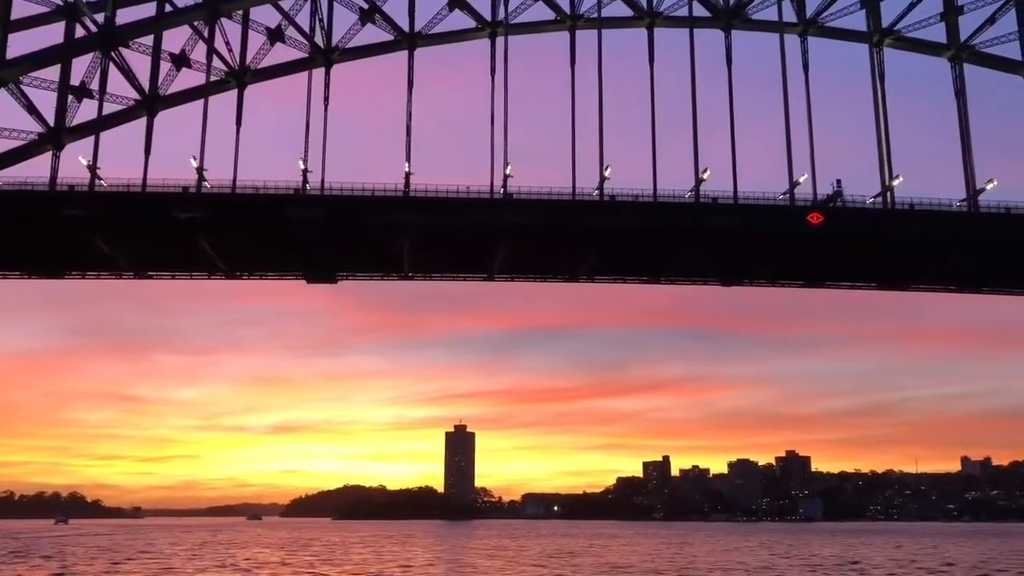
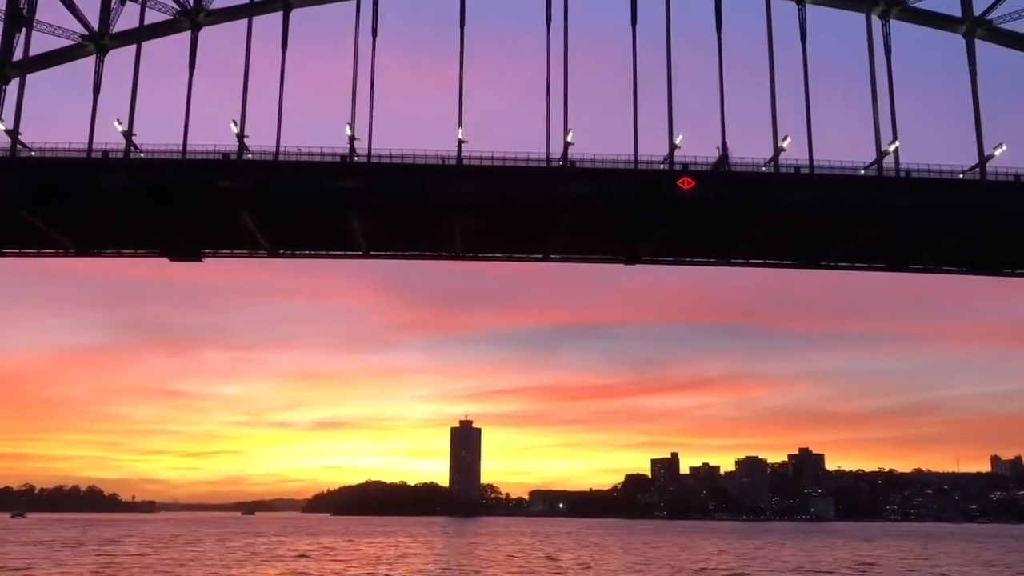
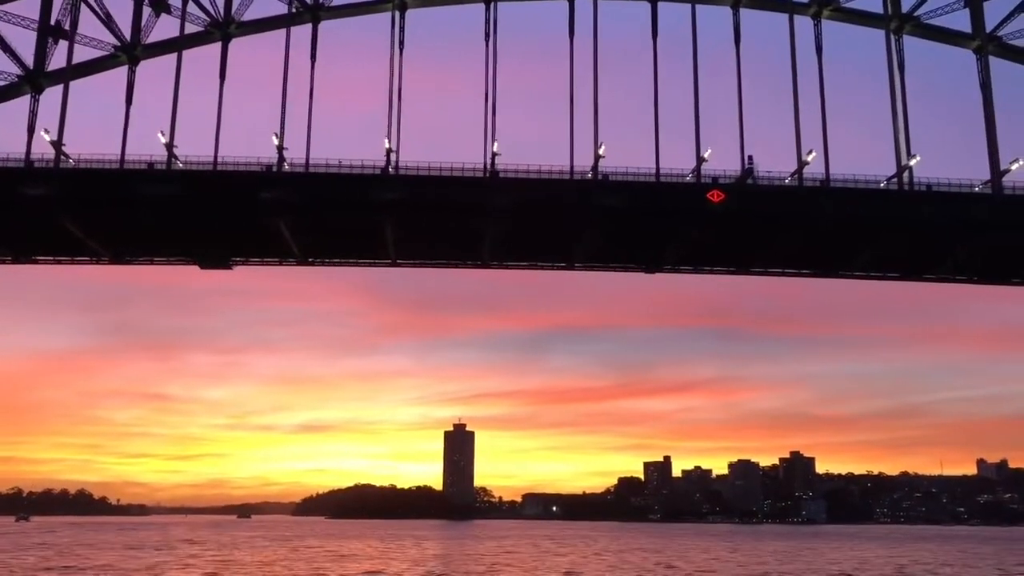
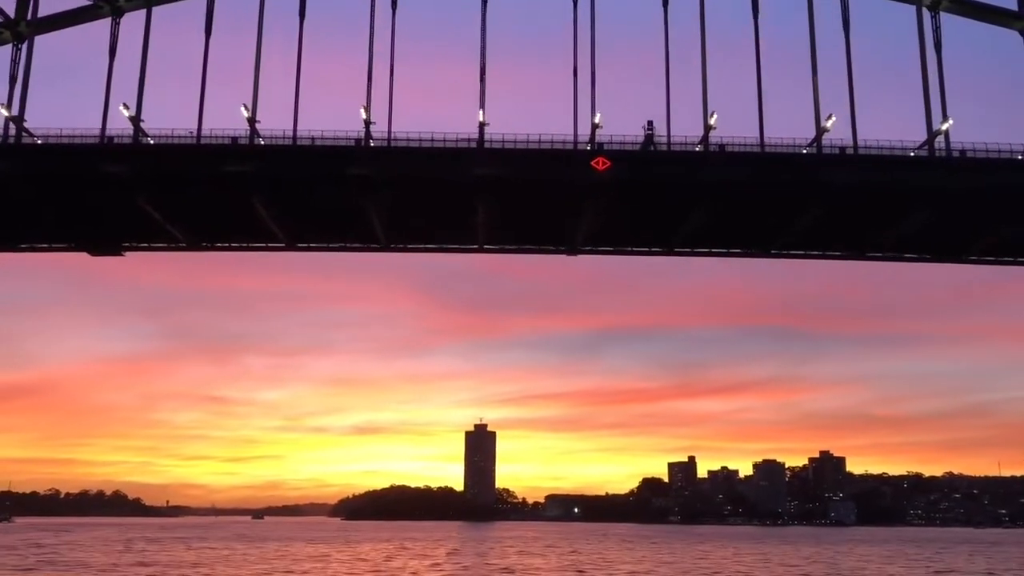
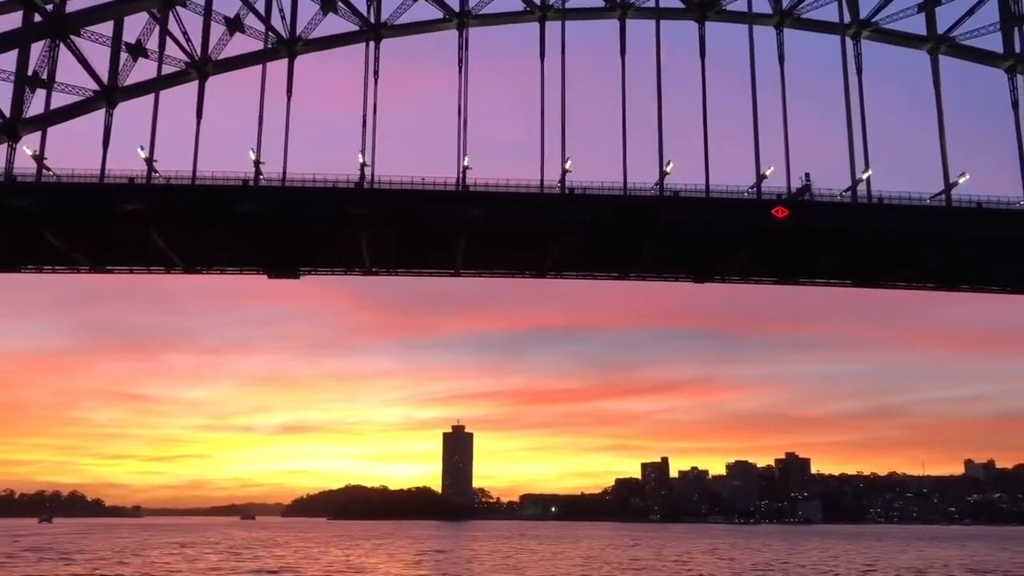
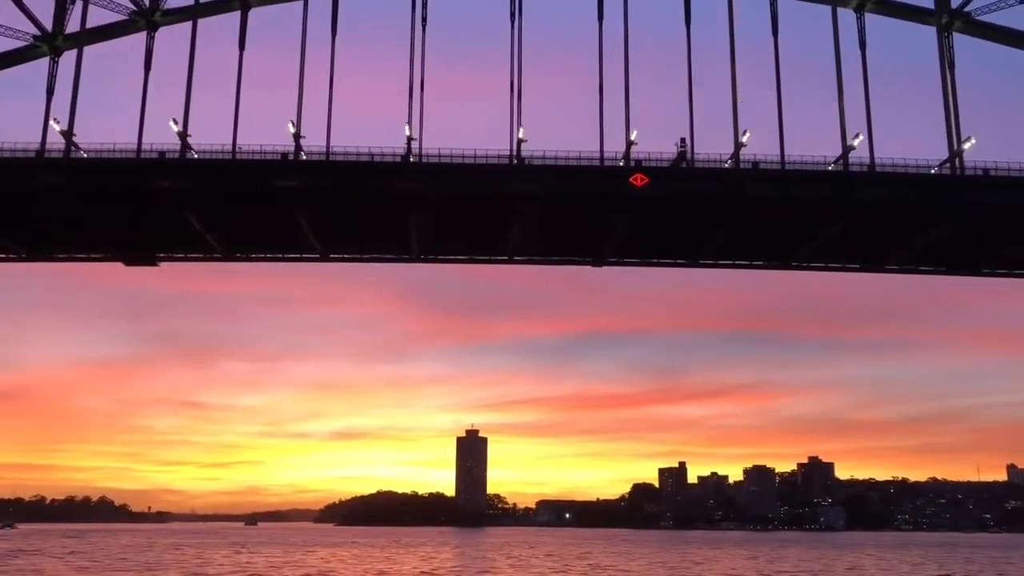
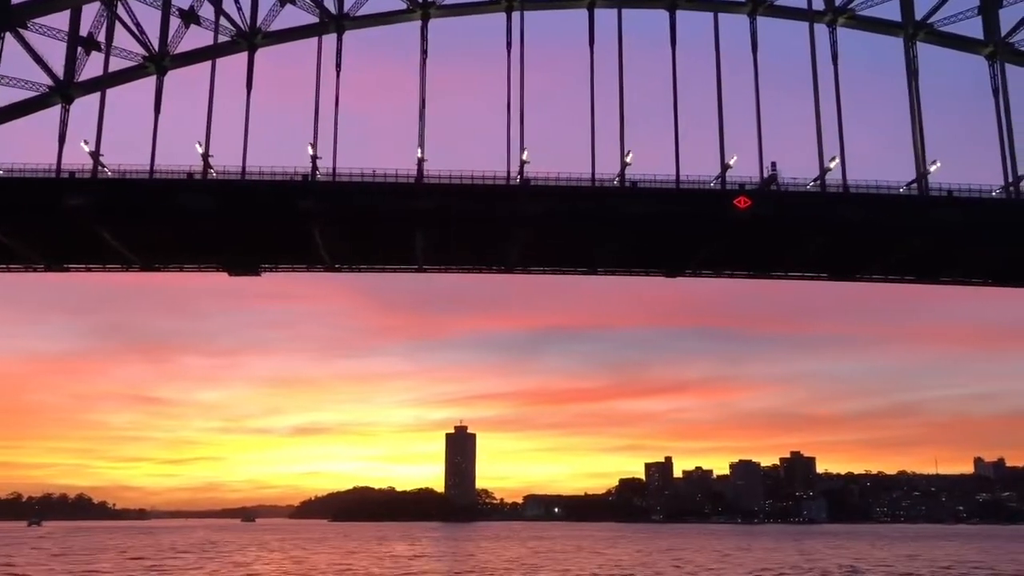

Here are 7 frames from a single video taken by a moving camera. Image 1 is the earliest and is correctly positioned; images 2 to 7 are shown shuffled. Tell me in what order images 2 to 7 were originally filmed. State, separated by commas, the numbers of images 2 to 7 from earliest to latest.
5, 7, 3, 2, 6, 4
